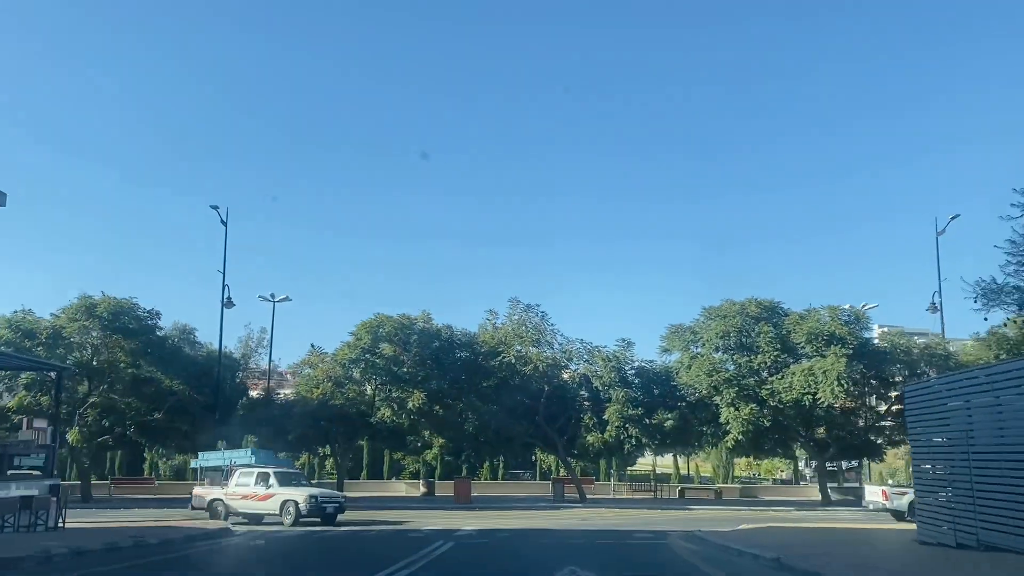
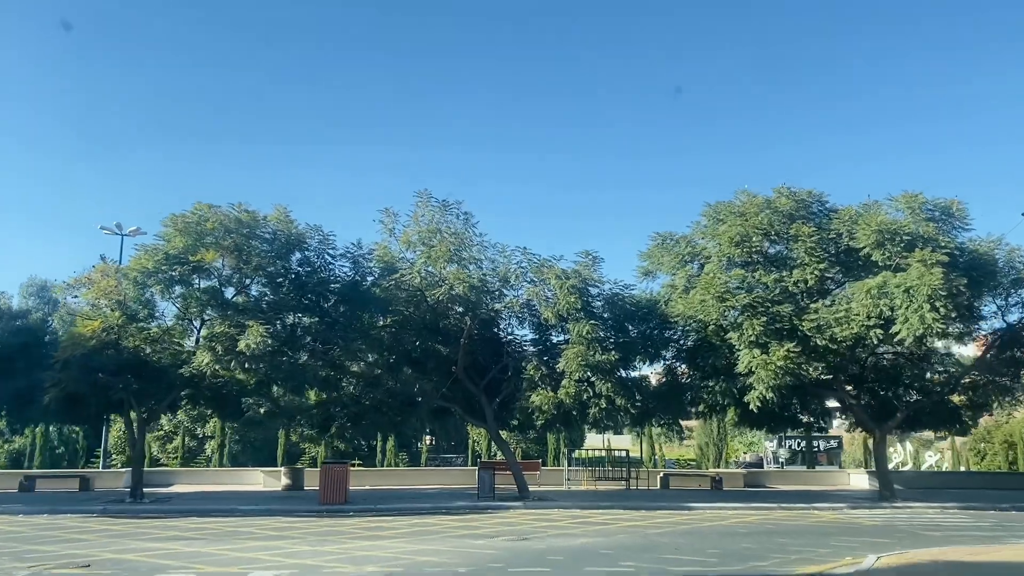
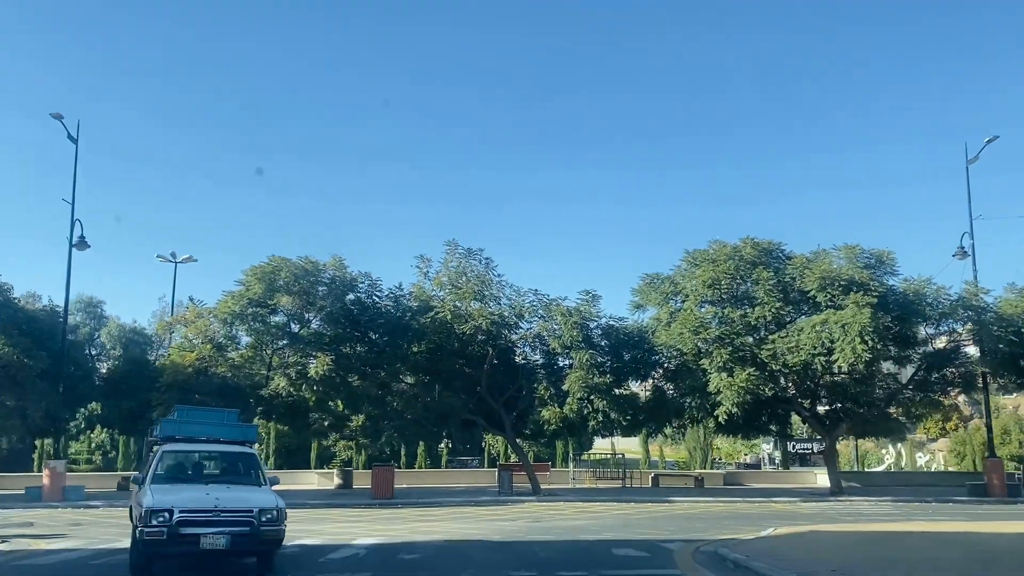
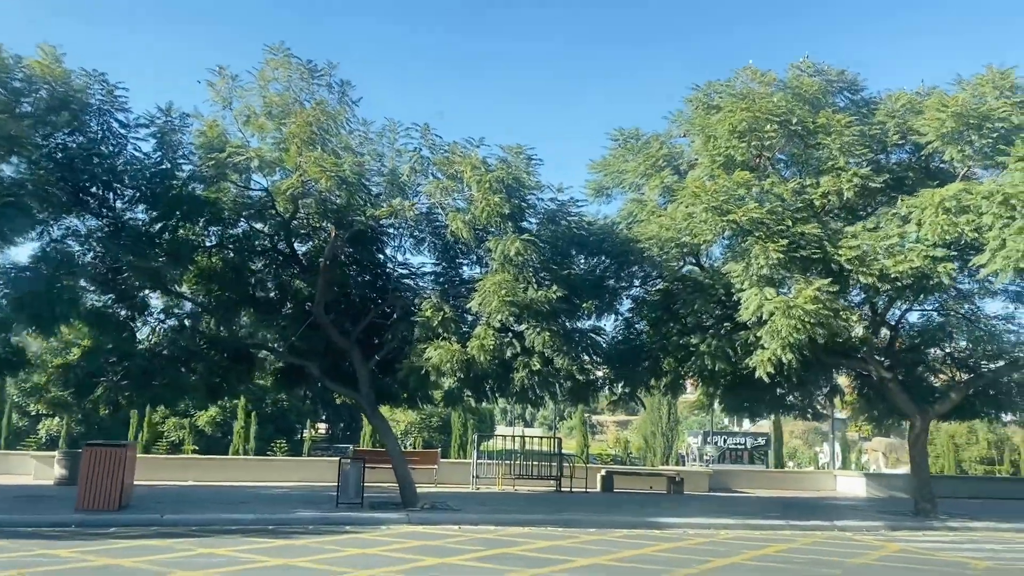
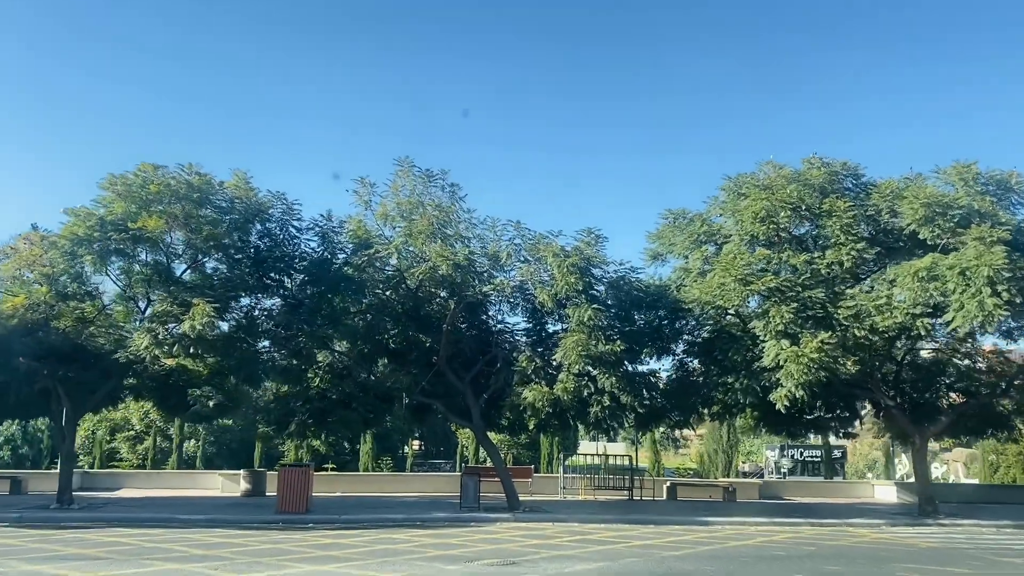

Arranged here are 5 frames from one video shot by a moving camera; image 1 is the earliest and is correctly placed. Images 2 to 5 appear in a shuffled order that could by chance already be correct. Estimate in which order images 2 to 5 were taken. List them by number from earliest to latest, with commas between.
3, 2, 5, 4
